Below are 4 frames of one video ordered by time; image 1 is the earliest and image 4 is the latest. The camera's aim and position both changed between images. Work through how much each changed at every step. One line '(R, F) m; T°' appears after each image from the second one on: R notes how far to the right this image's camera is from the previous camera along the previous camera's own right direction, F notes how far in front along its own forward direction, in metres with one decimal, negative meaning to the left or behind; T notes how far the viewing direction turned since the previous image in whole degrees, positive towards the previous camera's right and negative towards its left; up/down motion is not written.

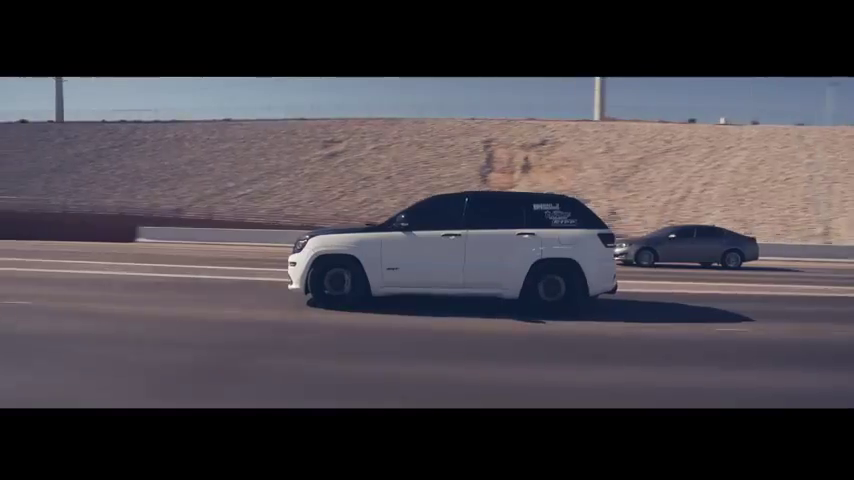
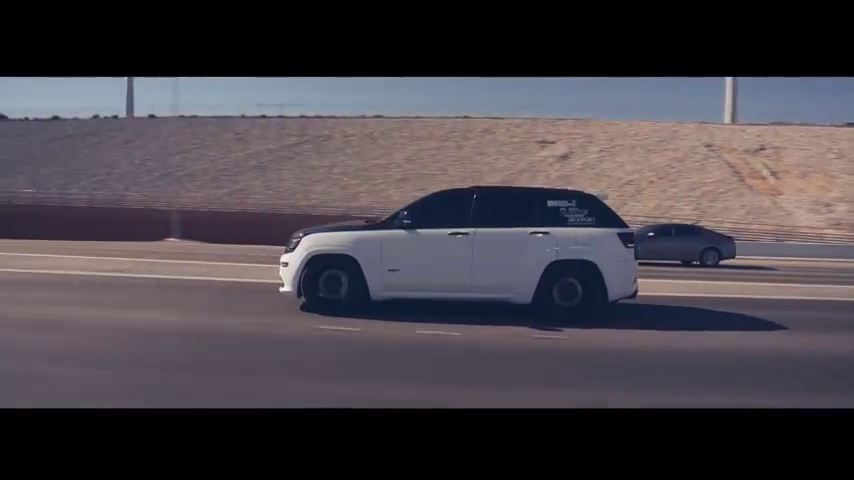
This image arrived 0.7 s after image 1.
(+1.2, +2.6) m; -2°
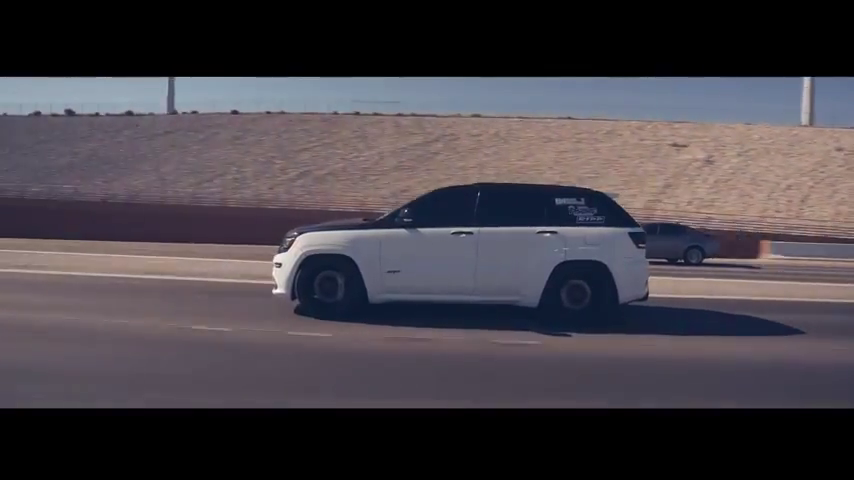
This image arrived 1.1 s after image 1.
(0.0, +1.7) m; 0°
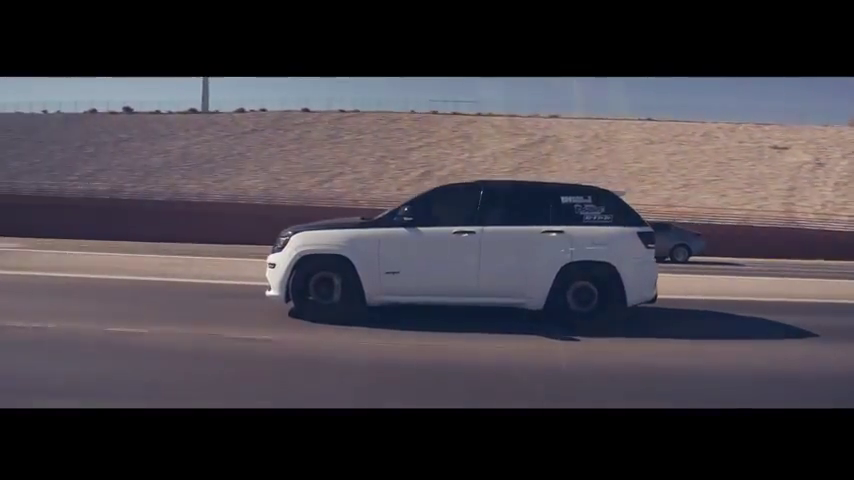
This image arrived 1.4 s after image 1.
(+0.9, +1.0) m; -2°
